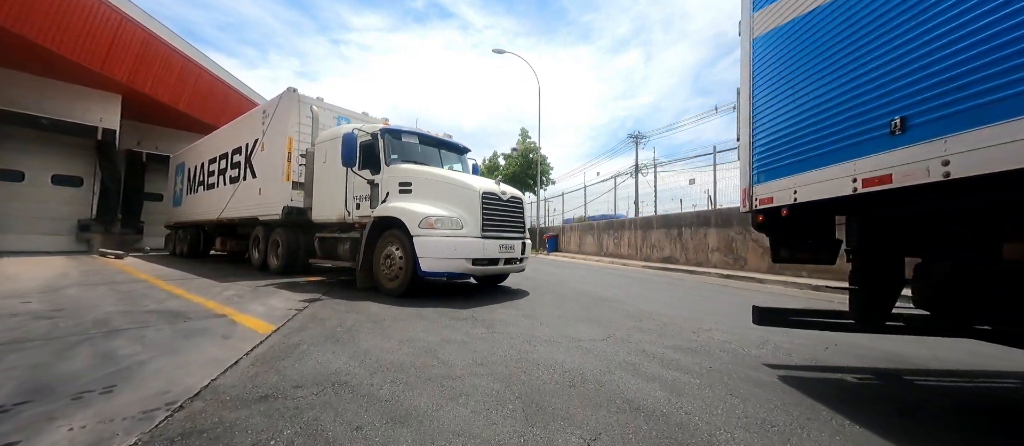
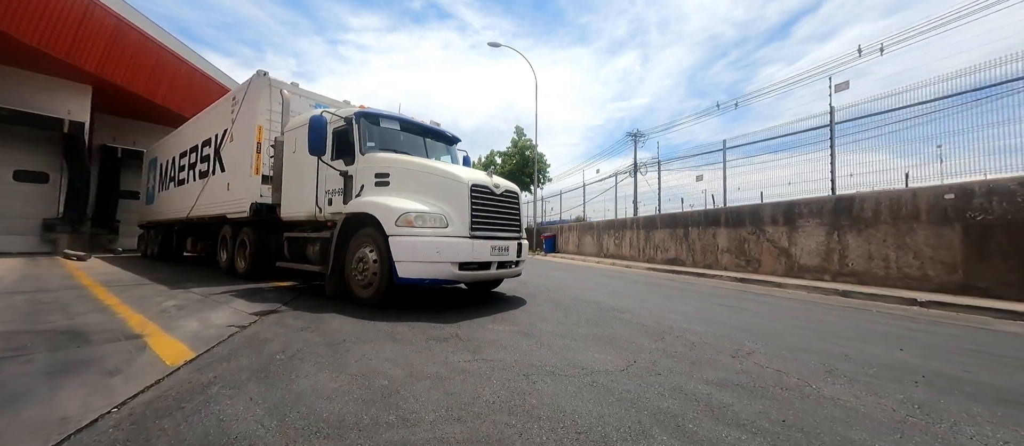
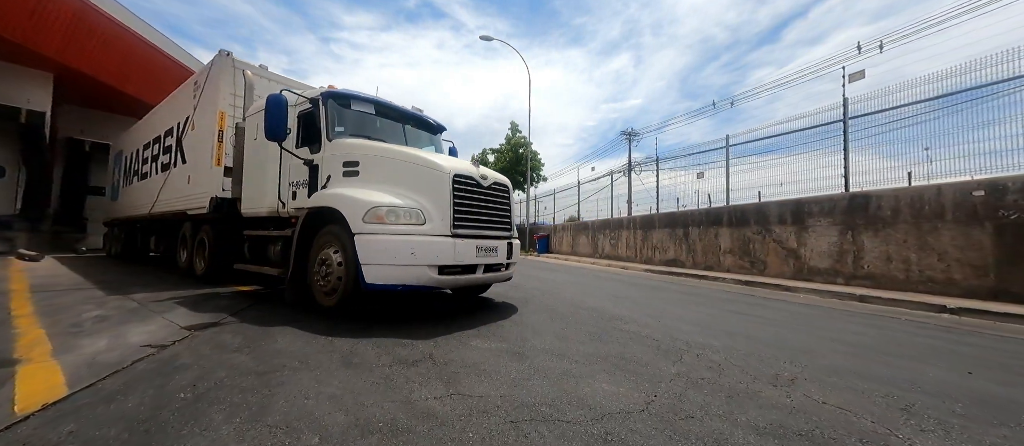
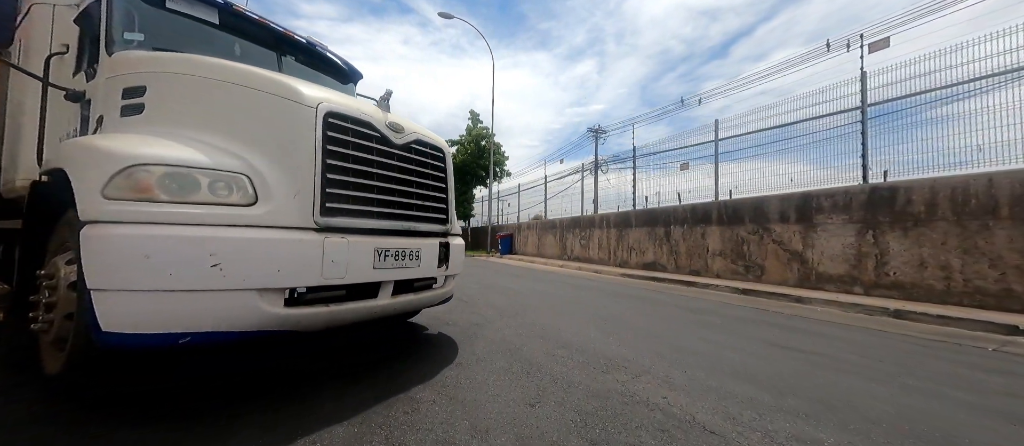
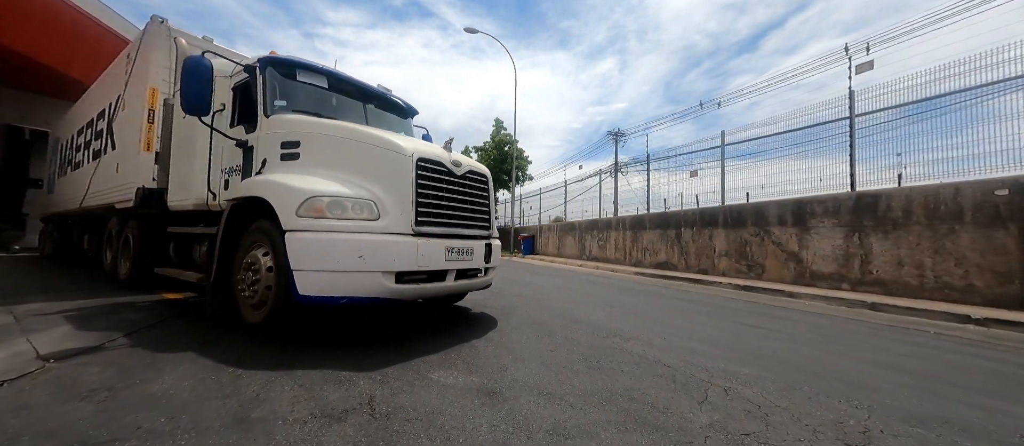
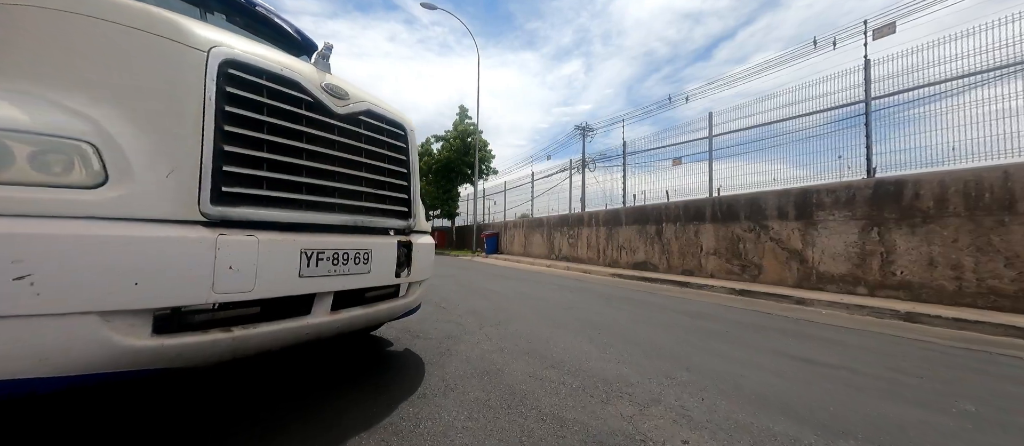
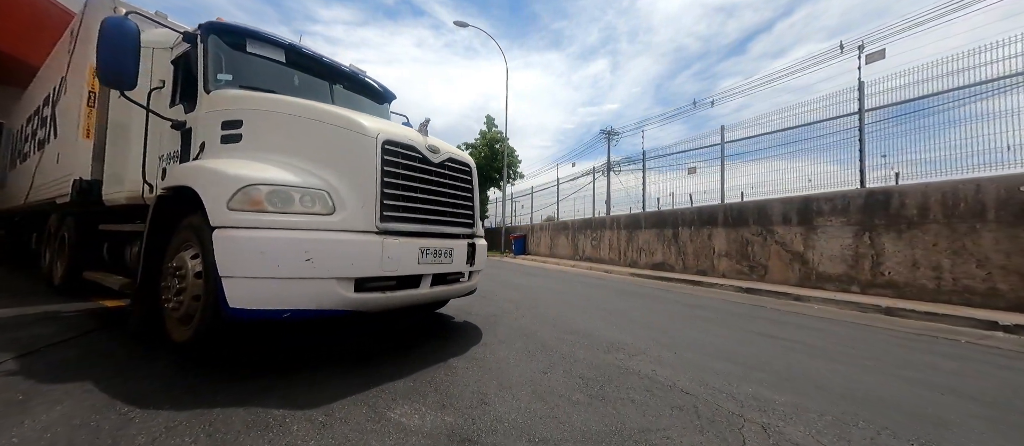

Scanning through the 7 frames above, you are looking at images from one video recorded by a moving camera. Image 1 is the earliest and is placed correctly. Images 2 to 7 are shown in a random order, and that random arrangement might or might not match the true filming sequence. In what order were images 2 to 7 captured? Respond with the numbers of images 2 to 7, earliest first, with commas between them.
2, 3, 5, 7, 4, 6
